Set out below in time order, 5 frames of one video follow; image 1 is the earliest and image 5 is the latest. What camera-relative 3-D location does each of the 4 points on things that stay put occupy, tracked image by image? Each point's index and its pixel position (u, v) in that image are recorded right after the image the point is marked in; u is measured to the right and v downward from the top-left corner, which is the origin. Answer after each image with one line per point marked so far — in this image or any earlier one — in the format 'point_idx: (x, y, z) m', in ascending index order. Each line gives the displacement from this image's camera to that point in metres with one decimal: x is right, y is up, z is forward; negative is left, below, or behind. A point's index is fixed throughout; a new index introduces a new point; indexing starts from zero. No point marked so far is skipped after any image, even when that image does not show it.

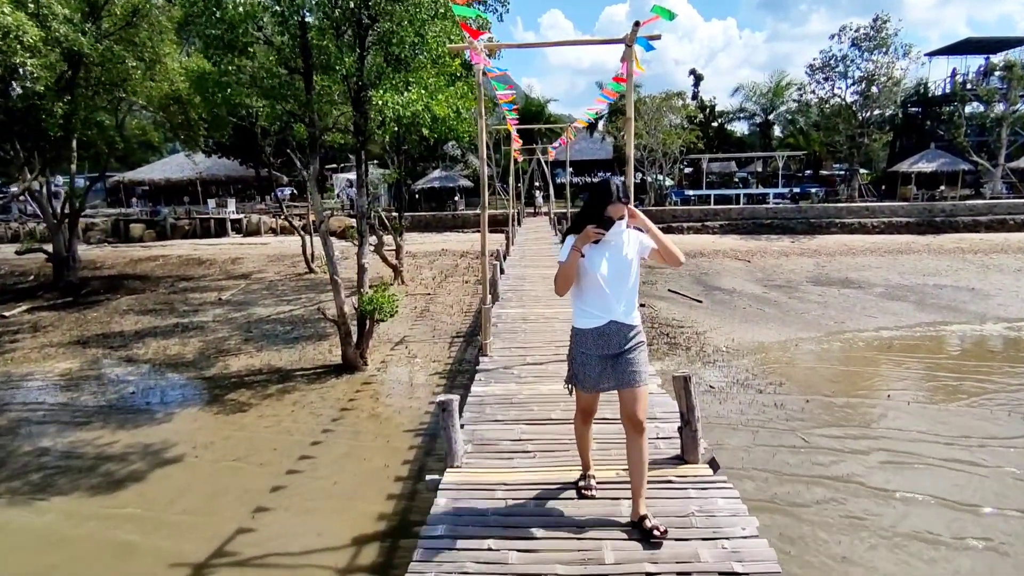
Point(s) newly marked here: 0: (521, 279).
0: (+0.1, 0.0, +10.0) m
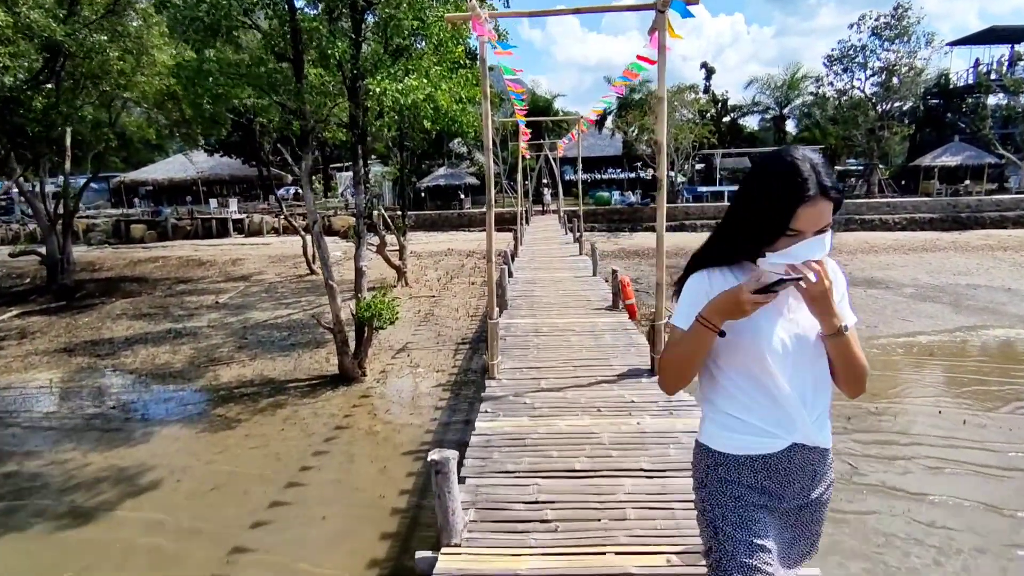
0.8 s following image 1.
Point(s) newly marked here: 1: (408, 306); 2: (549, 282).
0: (+0.2, 0.0, +9.3) m
1: (-2.3, -0.4, +13.8) m
2: (+0.5, -0.1, +9.3) m
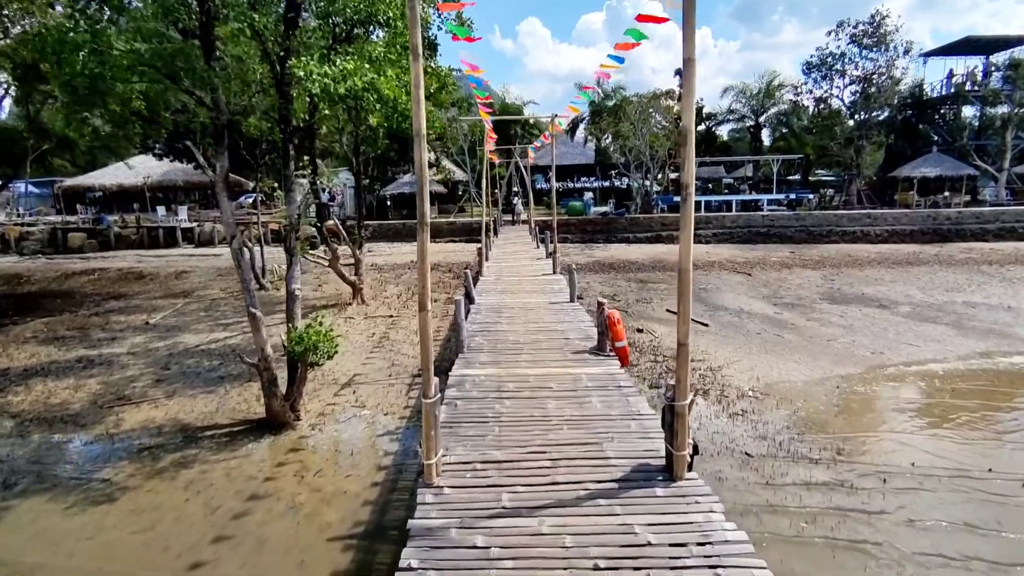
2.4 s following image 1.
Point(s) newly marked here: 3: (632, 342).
0: (-0.2, -0.4, +8.0) m
1: (-2.9, -0.8, +12.3) m
2: (0.0, -0.4, +8.0) m
3: (+2.0, -0.9, +10.6) m
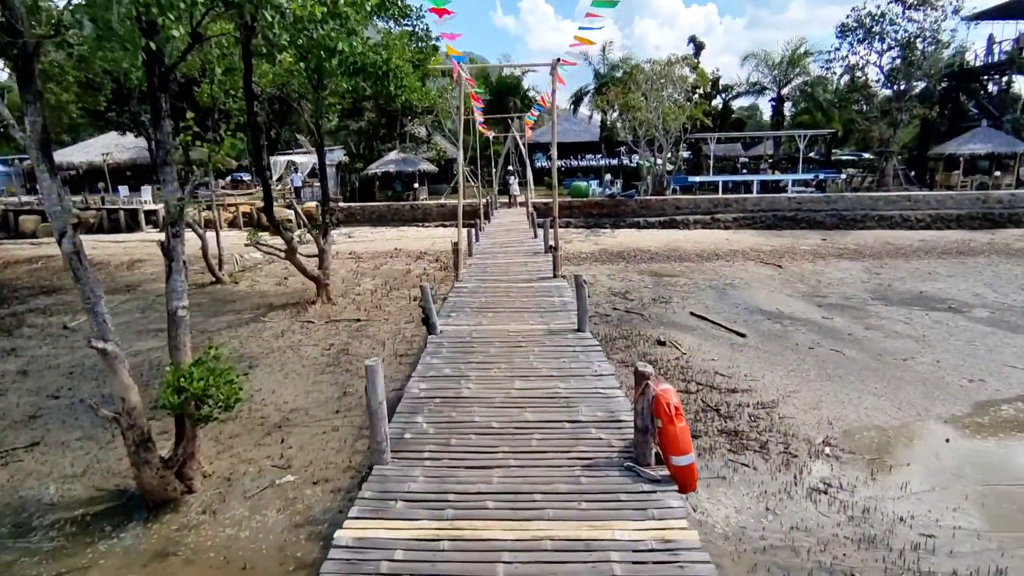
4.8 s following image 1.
0: (-0.4, -0.5, +5.7) m
1: (-3.1, -0.8, +10.1) m
2: (-0.1, -0.5, +5.7) m
3: (+1.8, -1.0, +8.3) m
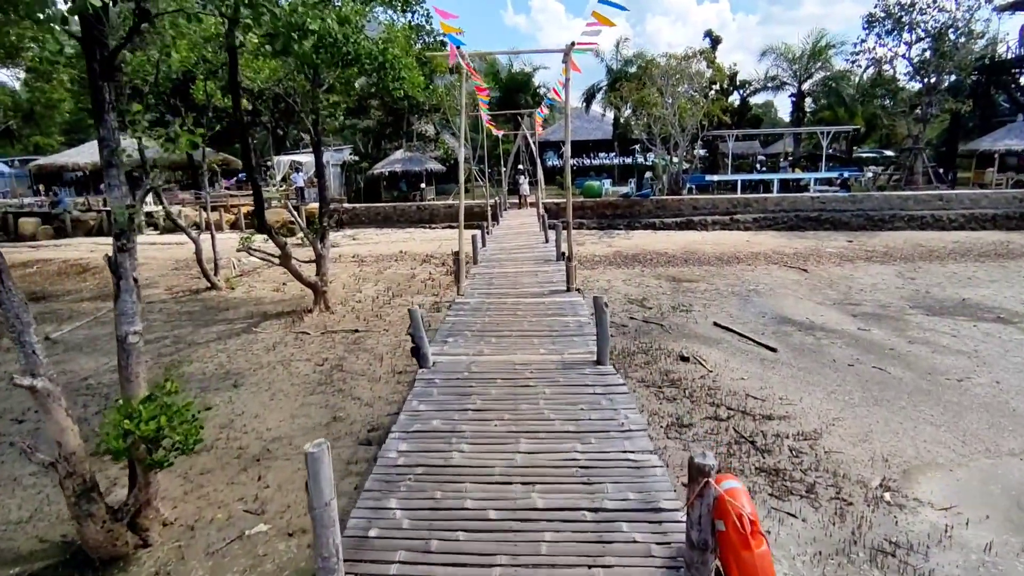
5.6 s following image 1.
0: (-0.3, -0.6, +4.9) m
1: (-2.9, -0.9, +9.3) m
2: (-0.1, -0.7, +4.9) m
3: (+1.9, -1.1, +7.5) m
